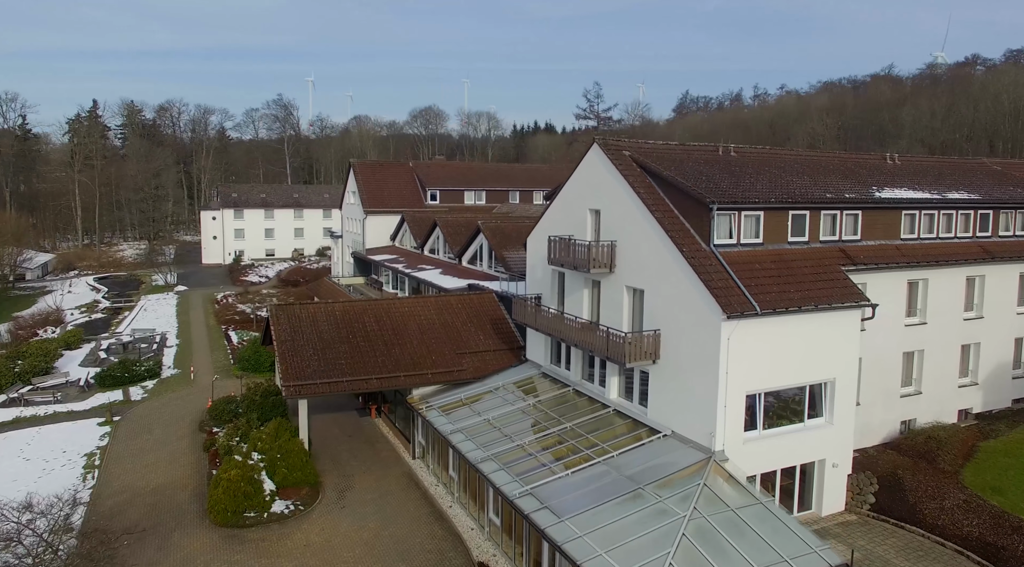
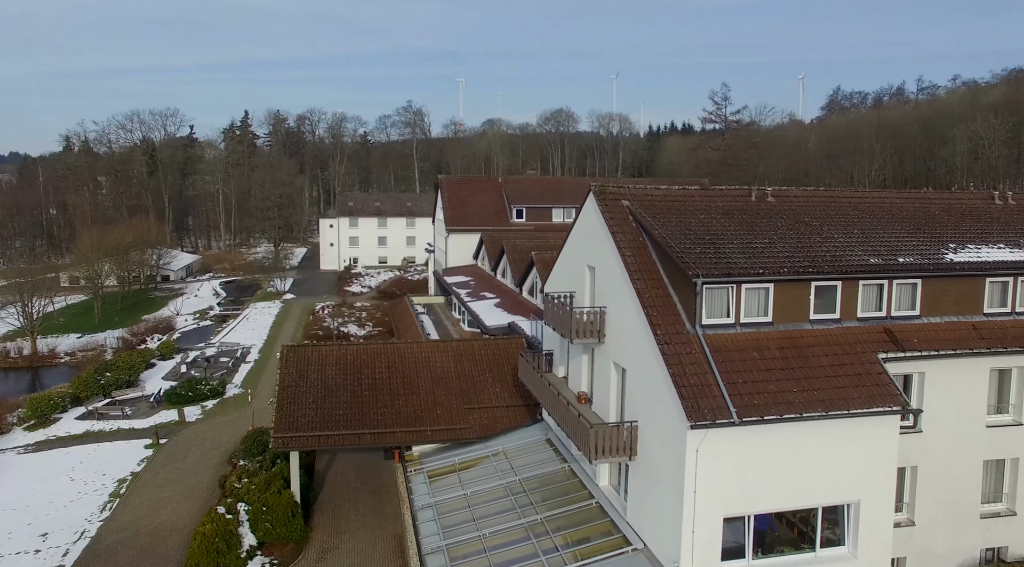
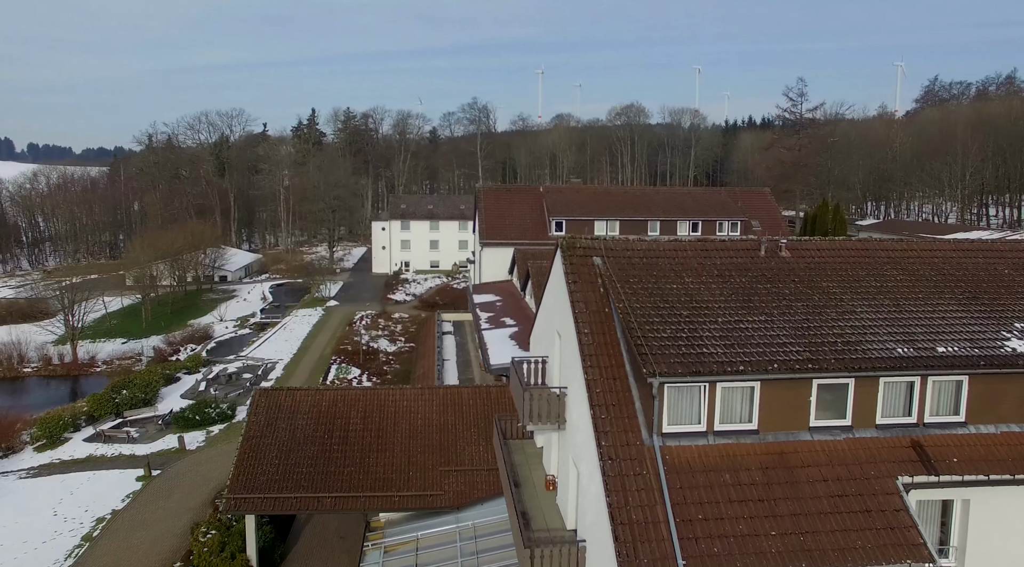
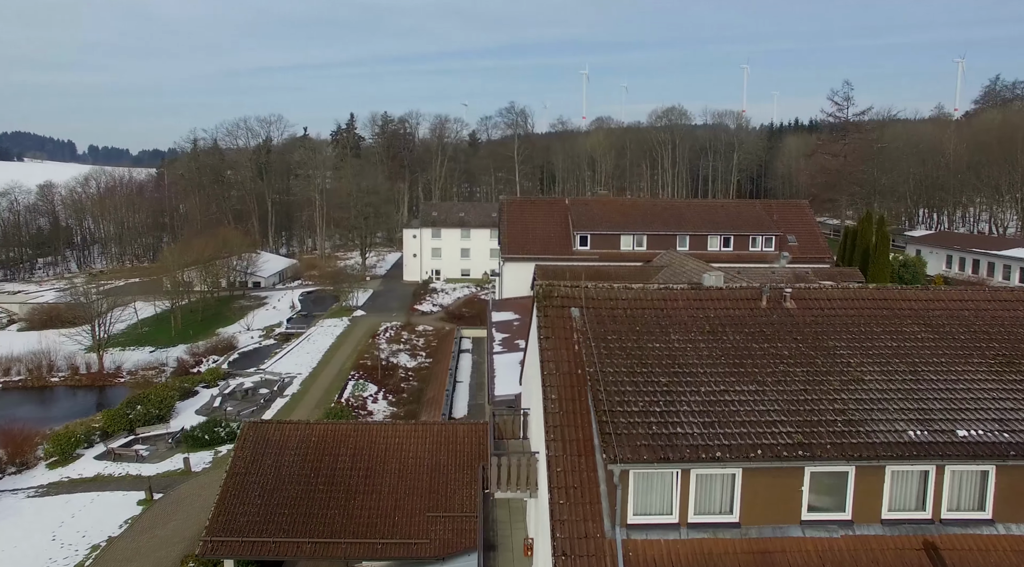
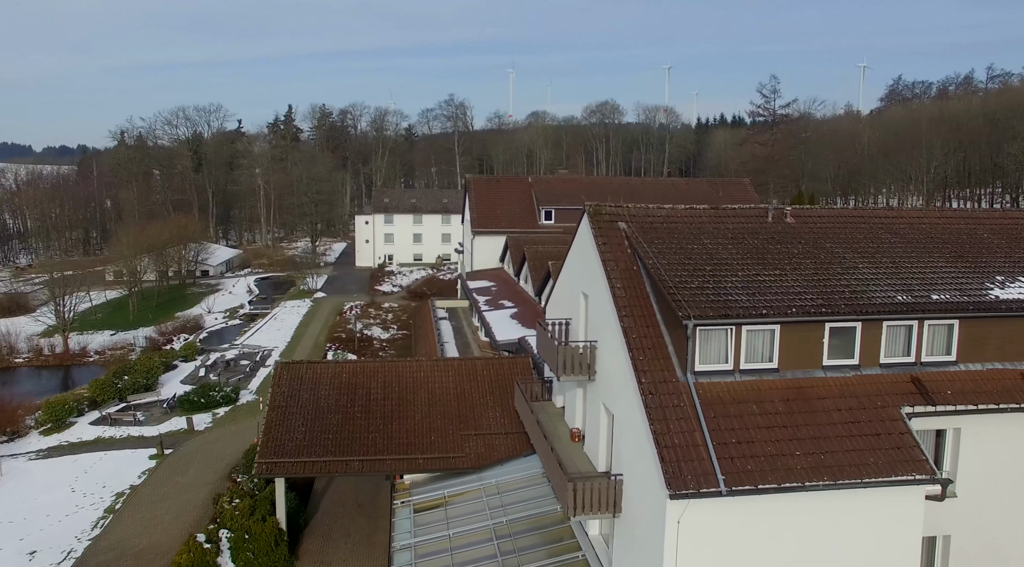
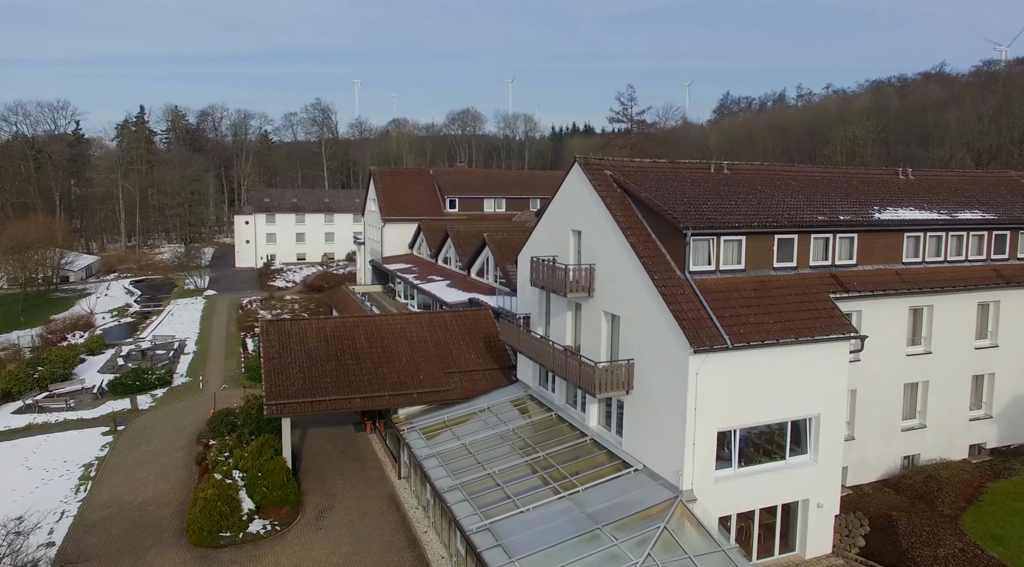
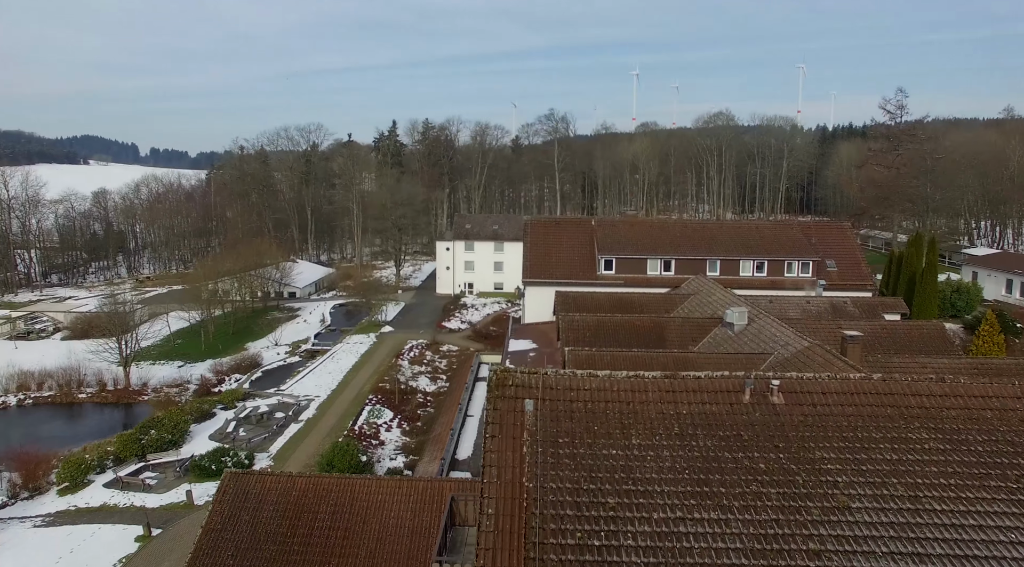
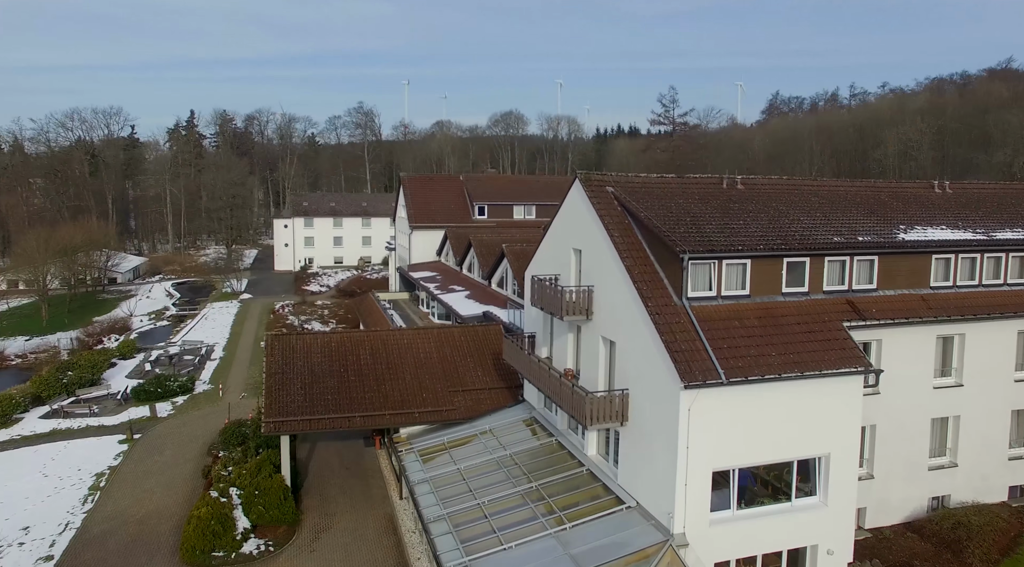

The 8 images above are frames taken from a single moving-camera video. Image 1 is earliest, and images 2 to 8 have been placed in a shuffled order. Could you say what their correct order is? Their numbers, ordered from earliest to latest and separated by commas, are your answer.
6, 8, 2, 5, 3, 4, 7
